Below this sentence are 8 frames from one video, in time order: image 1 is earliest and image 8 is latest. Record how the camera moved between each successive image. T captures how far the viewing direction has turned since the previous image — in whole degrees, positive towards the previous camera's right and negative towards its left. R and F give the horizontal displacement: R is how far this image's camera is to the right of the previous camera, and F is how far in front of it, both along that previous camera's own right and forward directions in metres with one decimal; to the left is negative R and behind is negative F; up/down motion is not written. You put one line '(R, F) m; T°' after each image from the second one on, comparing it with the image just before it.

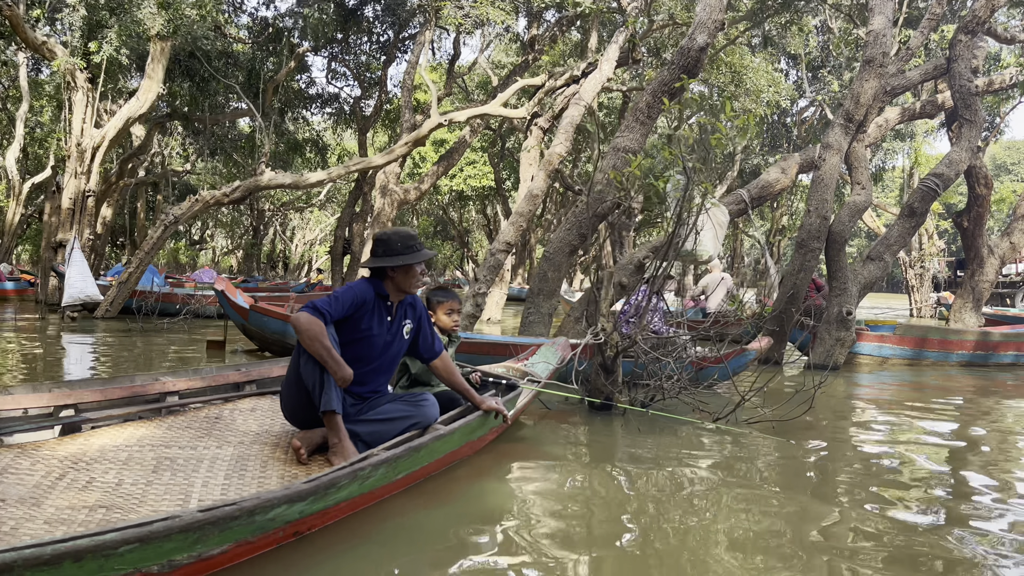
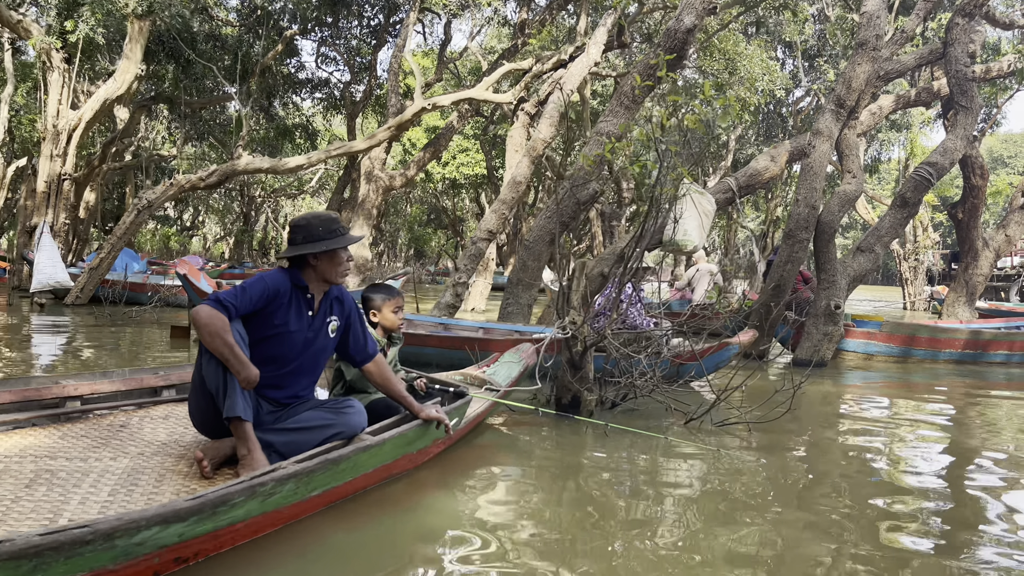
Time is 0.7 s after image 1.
(+0.2, +0.4) m; 0°
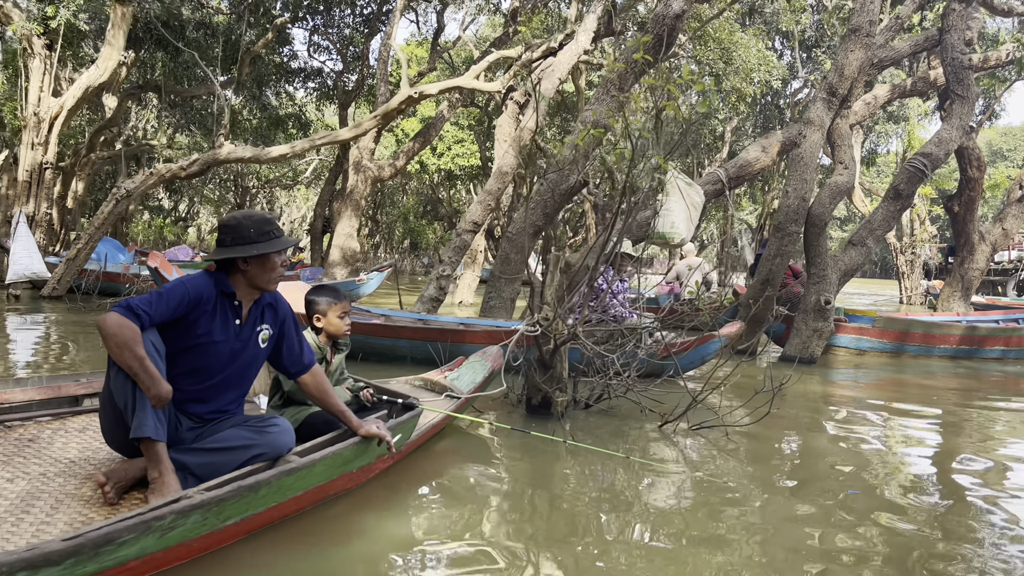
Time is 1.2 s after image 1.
(+0.2, +0.3) m; 0°
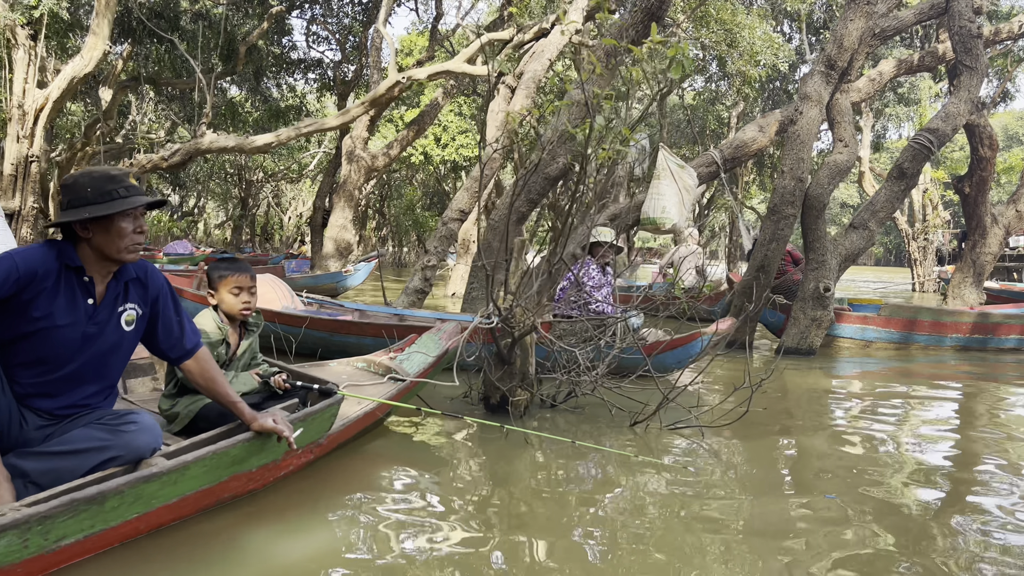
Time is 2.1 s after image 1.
(+0.3, +0.5) m; -1°
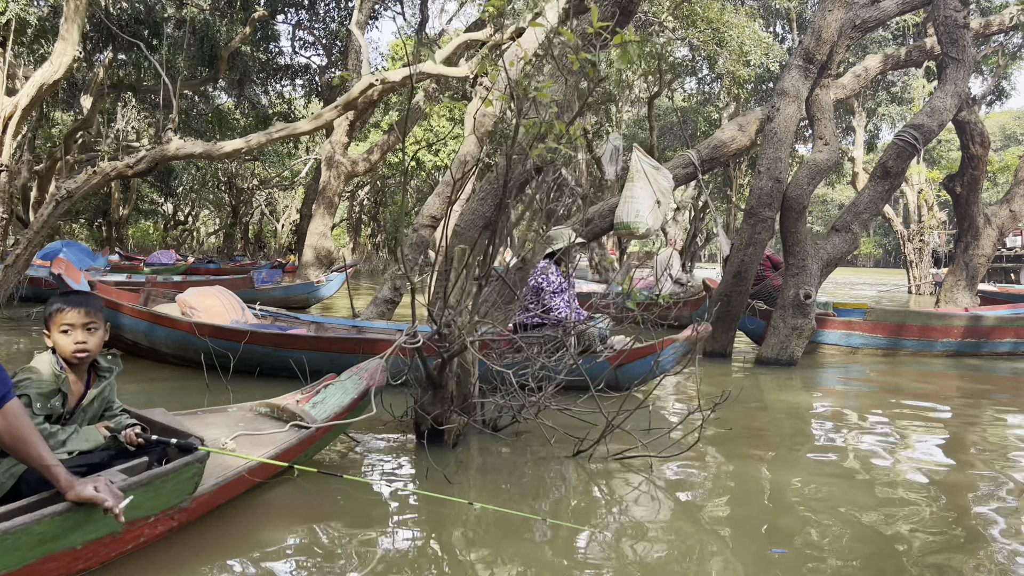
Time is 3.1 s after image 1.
(+0.4, +0.5) m; 0°
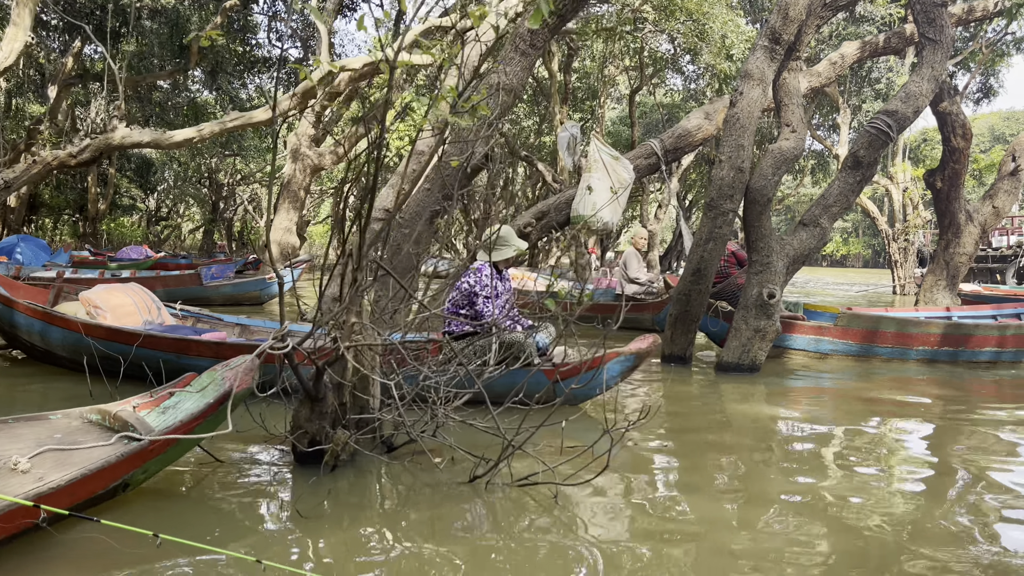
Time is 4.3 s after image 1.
(+0.4, +0.6) m; +1°
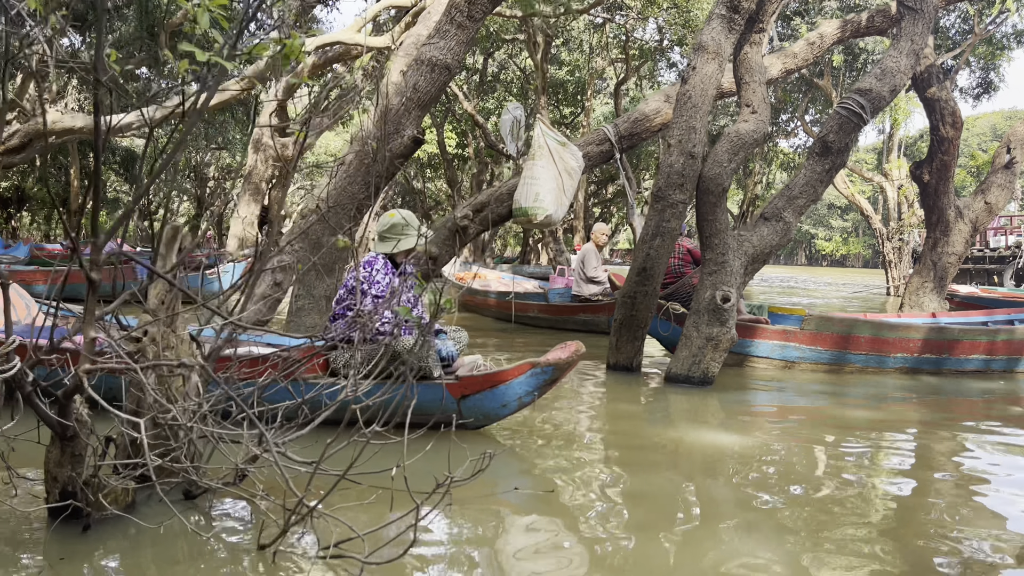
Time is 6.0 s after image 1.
(+0.6, +0.9) m; 0°
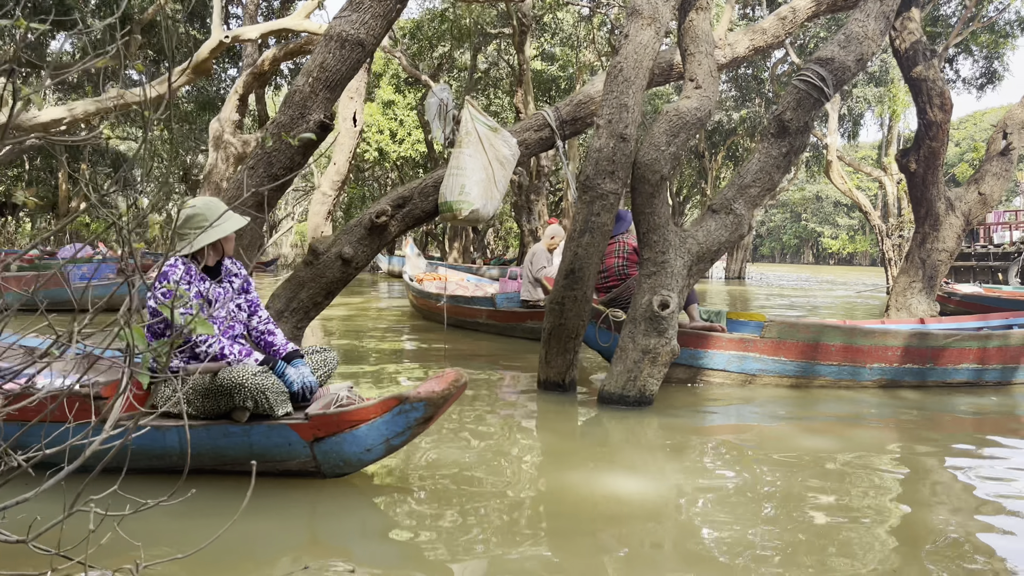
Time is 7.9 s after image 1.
(+0.7, +0.9) m; -1°
